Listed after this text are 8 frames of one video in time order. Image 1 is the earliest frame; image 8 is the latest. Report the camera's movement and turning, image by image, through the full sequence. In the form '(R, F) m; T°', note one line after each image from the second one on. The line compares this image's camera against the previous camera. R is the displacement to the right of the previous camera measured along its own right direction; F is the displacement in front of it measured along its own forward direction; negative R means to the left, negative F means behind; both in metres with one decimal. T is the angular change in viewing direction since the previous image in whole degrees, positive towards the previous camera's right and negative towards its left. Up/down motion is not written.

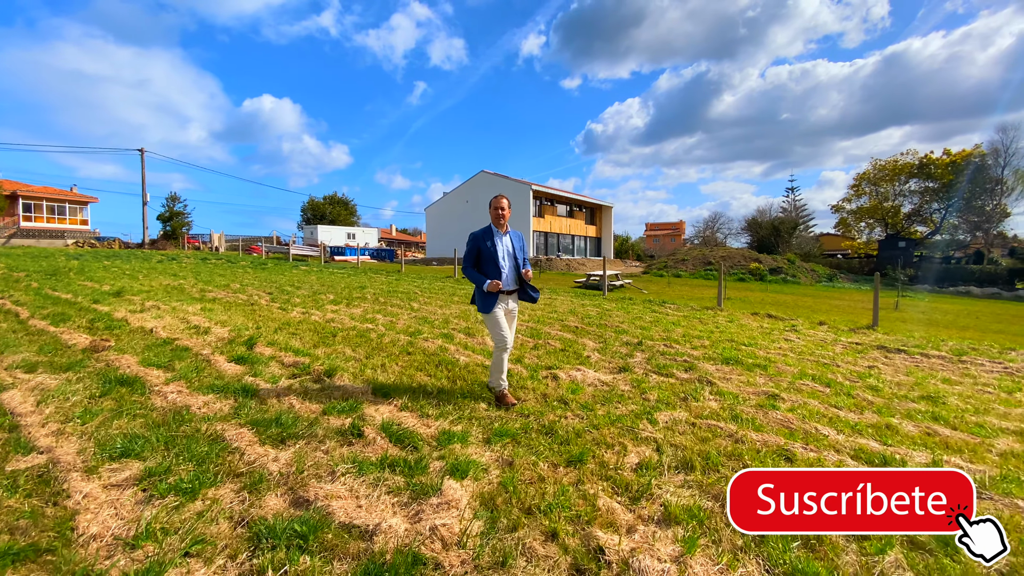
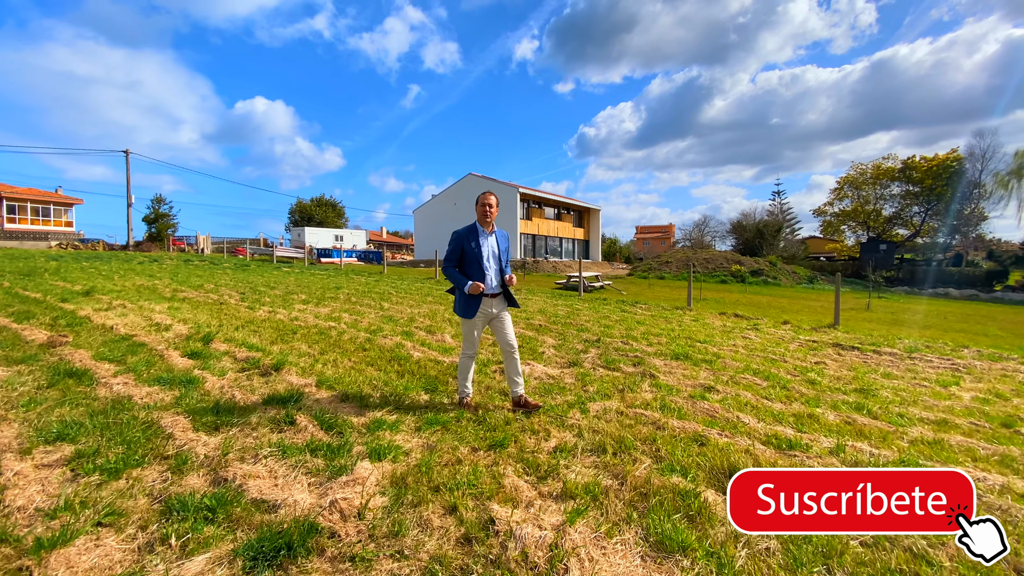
(+0.4, -0.1) m; +1°
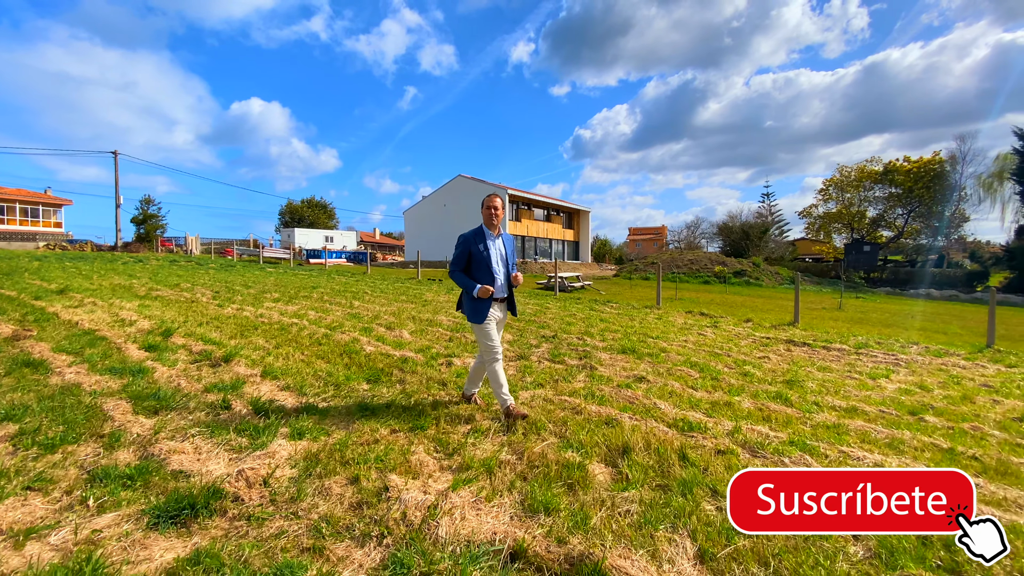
(+0.5, -0.2) m; 0°
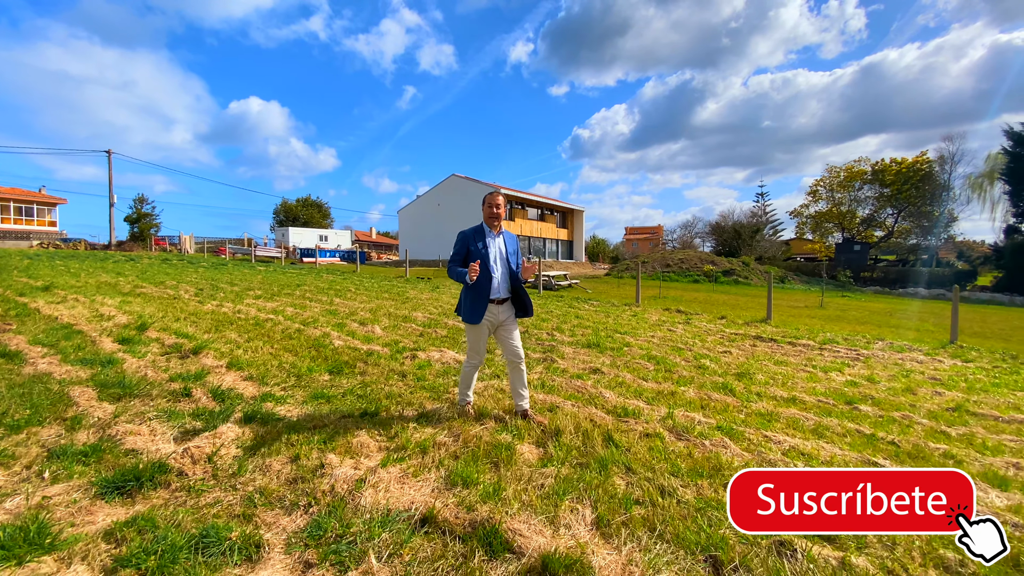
(+0.3, -0.2) m; 0°
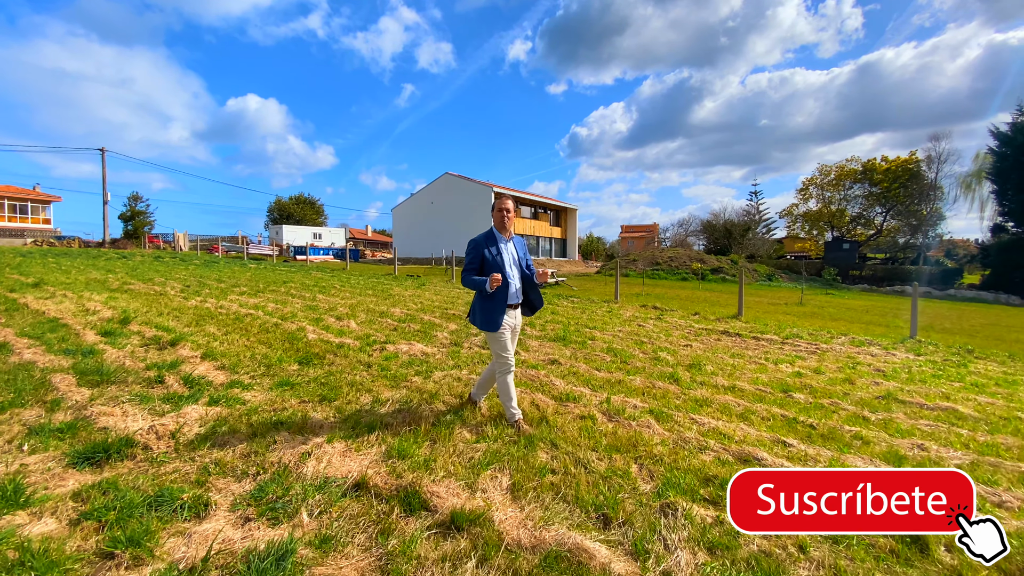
(+0.3, -0.3) m; 0°
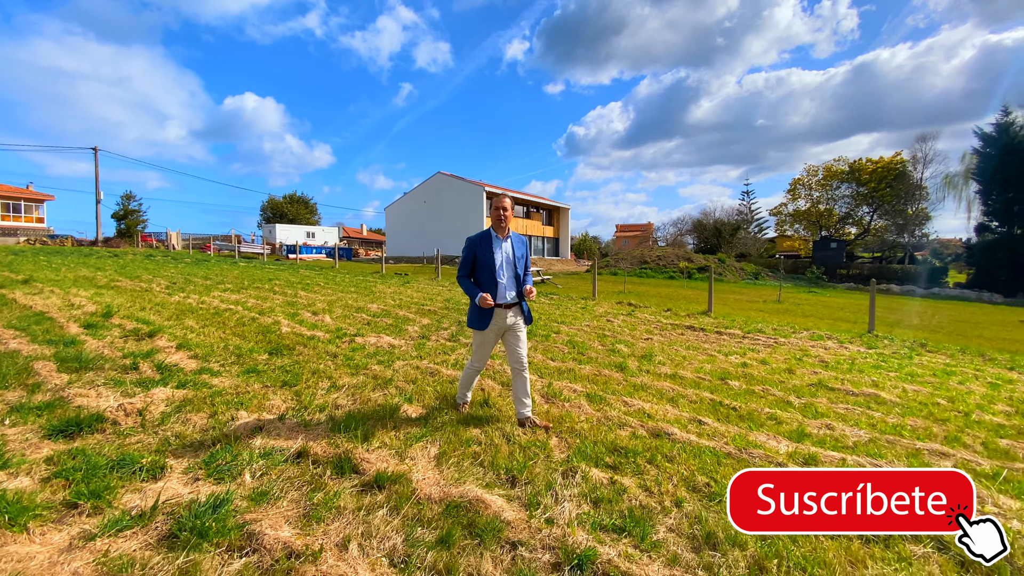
(+0.4, -0.3) m; 0°
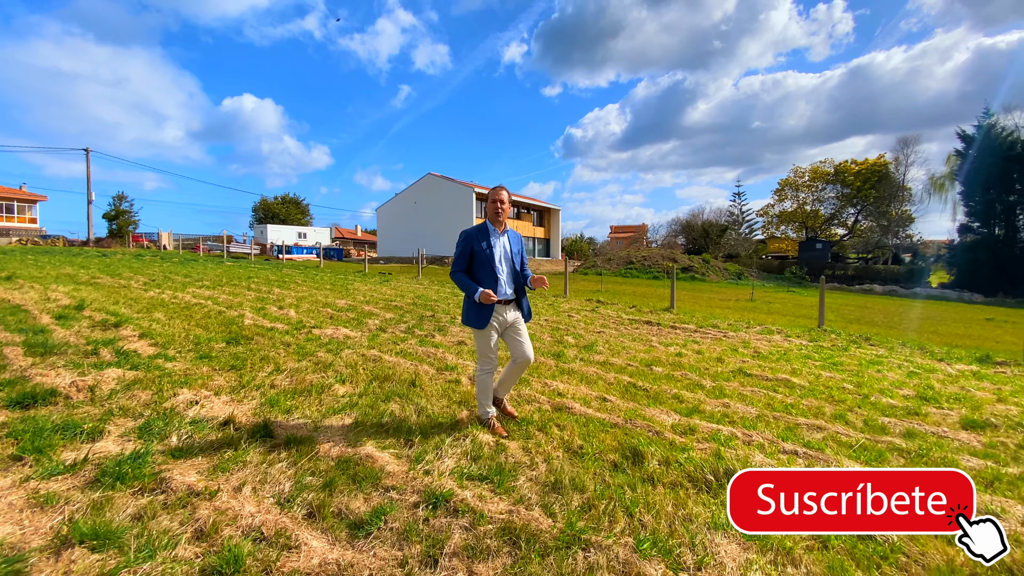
(+0.6, -0.3) m; 0°
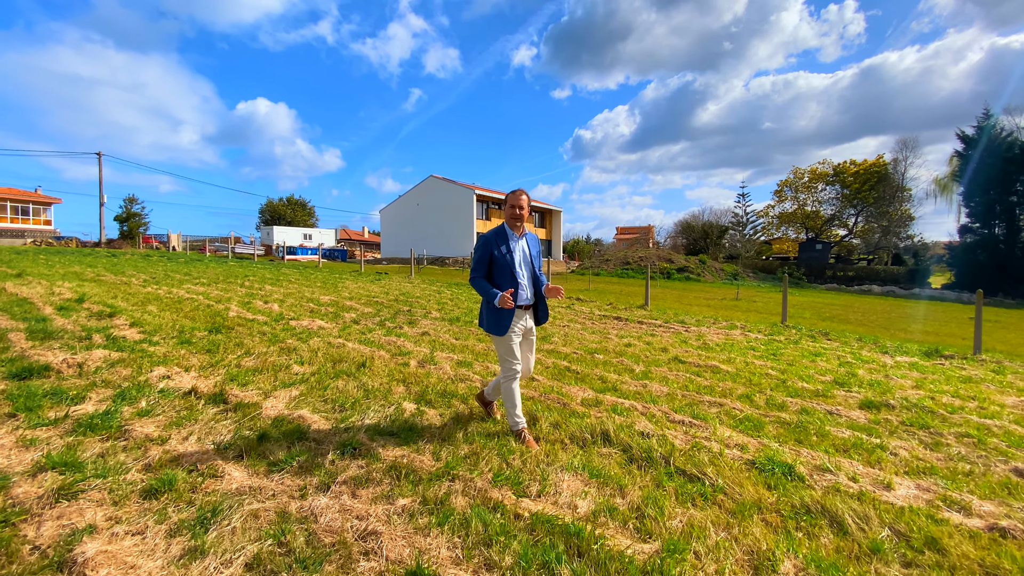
(+0.6, -0.5) m; -1°
